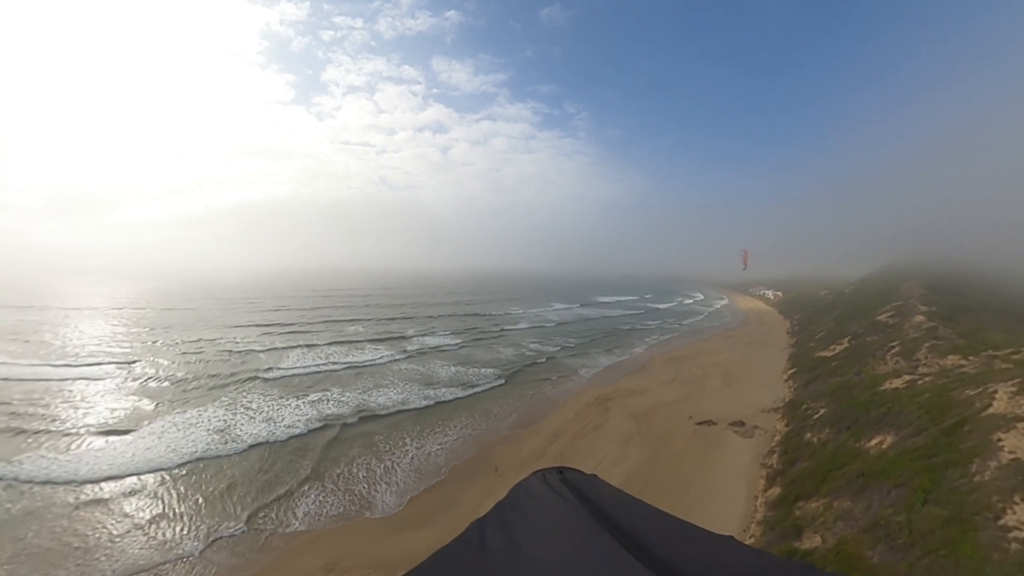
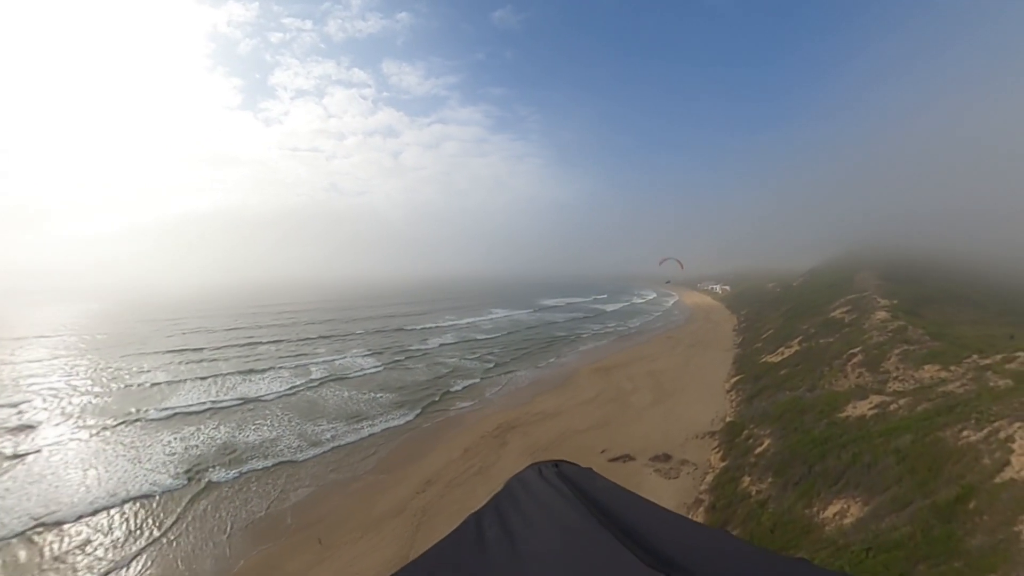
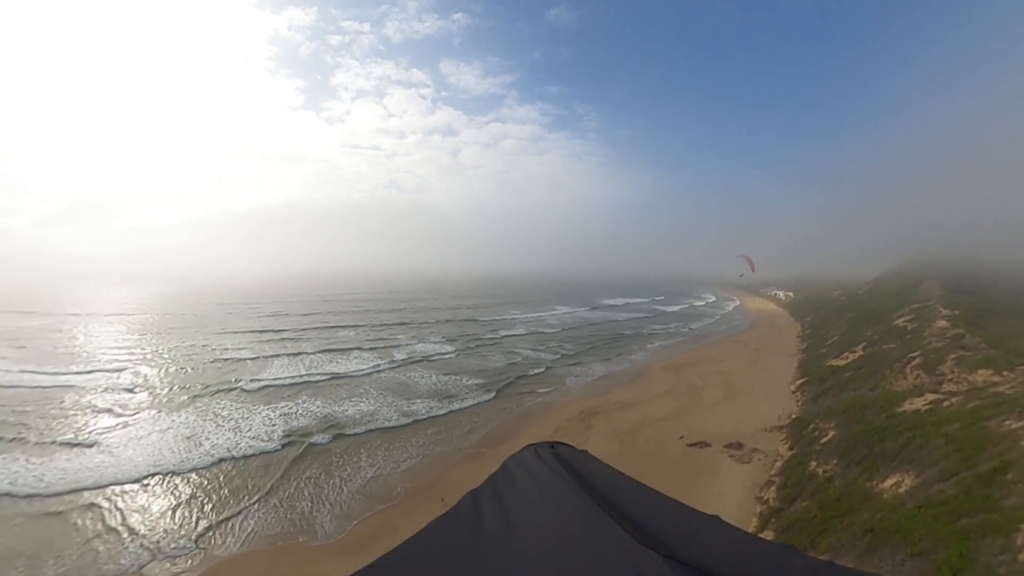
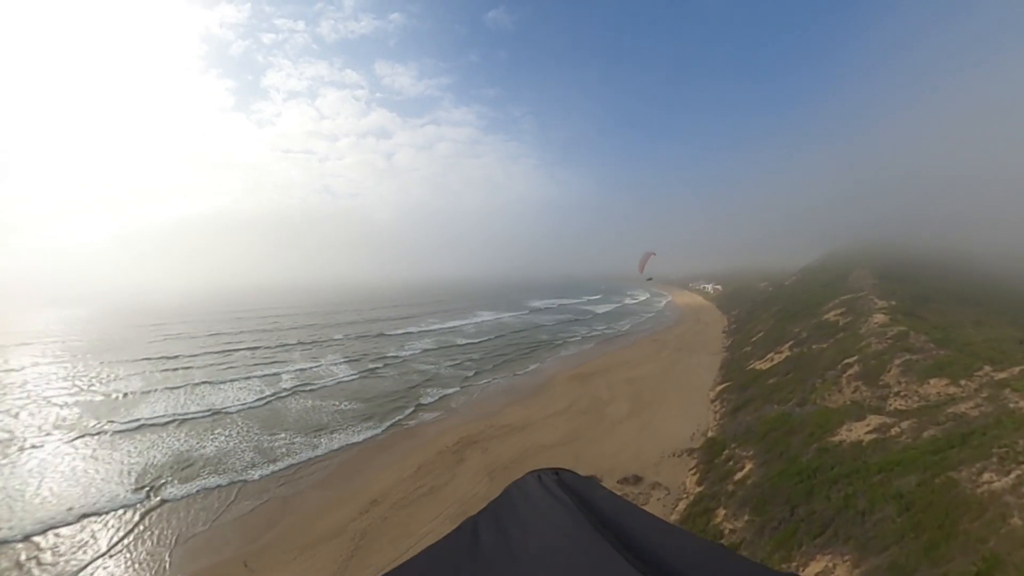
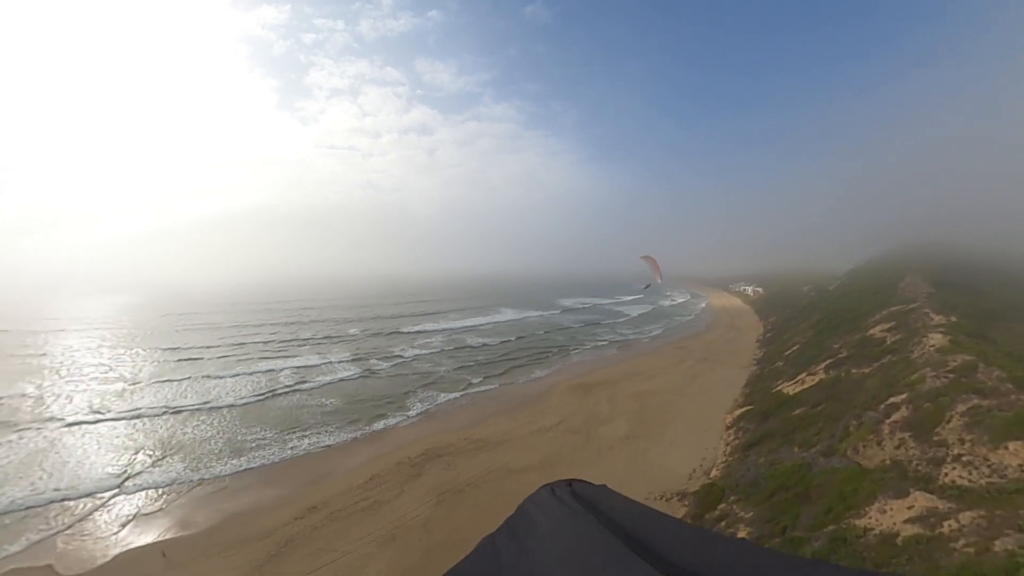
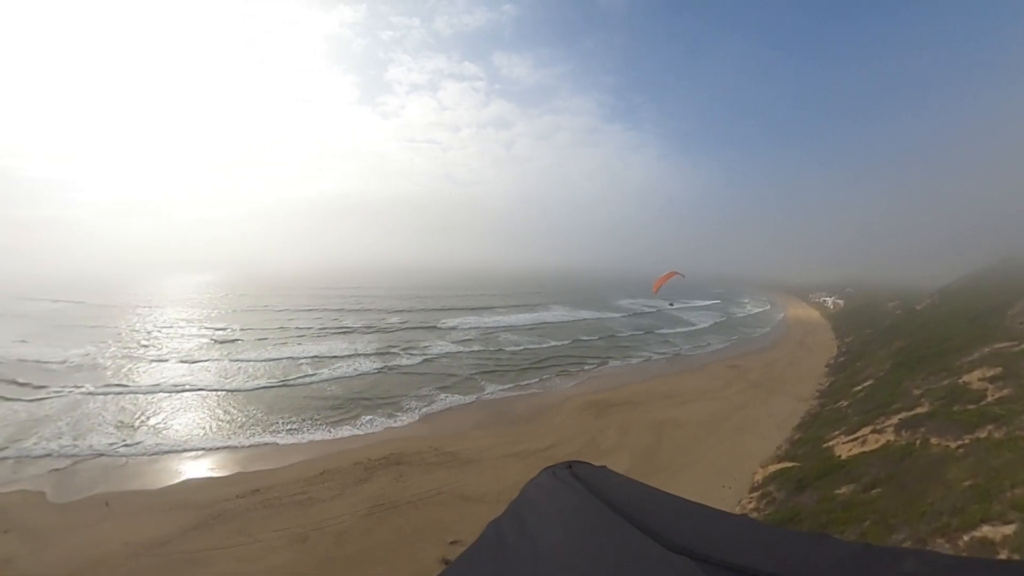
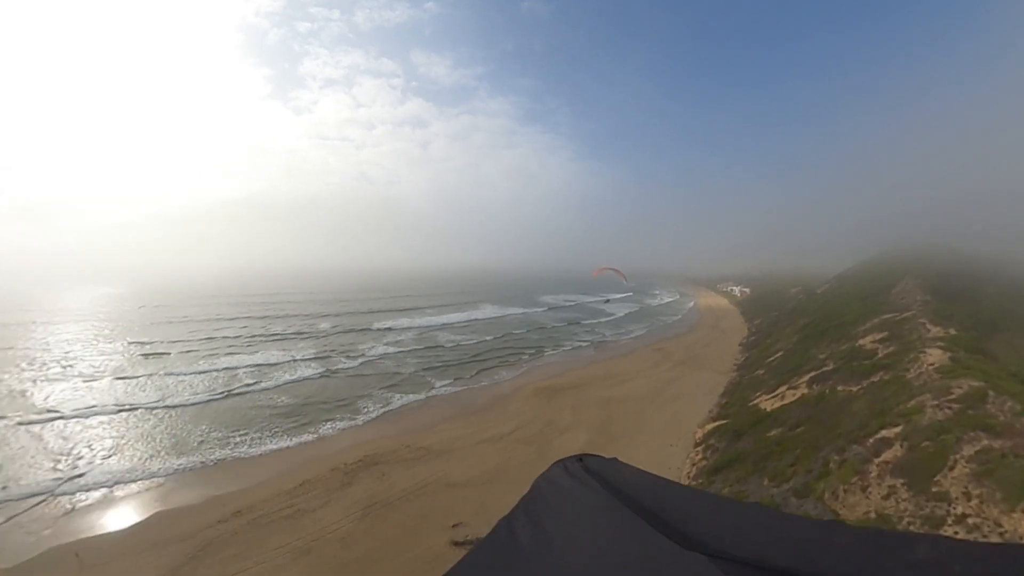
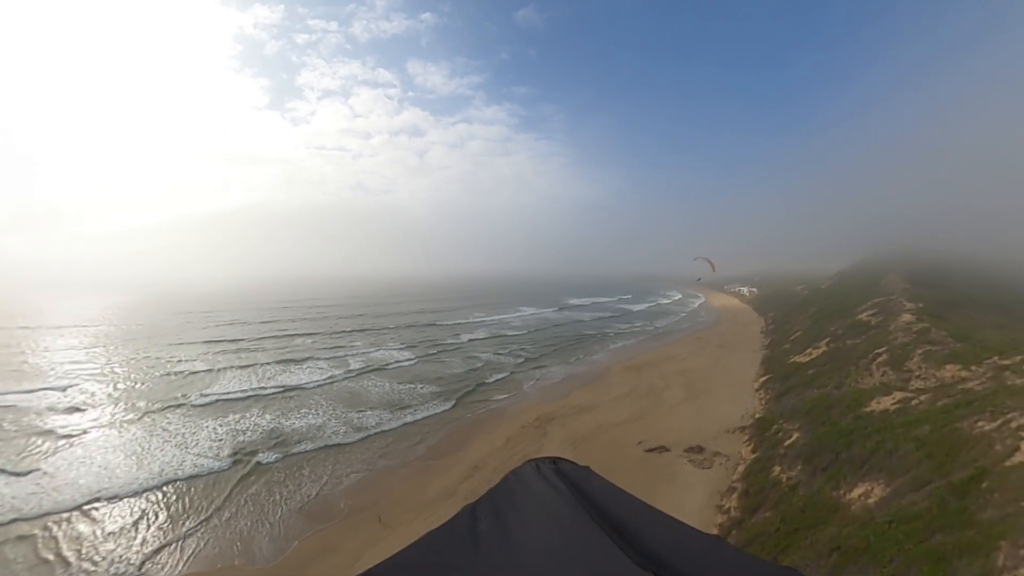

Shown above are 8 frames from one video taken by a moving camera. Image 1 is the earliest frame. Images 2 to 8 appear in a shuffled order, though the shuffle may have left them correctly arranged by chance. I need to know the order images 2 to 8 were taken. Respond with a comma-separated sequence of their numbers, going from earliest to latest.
3, 8, 2, 4, 5, 7, 6
